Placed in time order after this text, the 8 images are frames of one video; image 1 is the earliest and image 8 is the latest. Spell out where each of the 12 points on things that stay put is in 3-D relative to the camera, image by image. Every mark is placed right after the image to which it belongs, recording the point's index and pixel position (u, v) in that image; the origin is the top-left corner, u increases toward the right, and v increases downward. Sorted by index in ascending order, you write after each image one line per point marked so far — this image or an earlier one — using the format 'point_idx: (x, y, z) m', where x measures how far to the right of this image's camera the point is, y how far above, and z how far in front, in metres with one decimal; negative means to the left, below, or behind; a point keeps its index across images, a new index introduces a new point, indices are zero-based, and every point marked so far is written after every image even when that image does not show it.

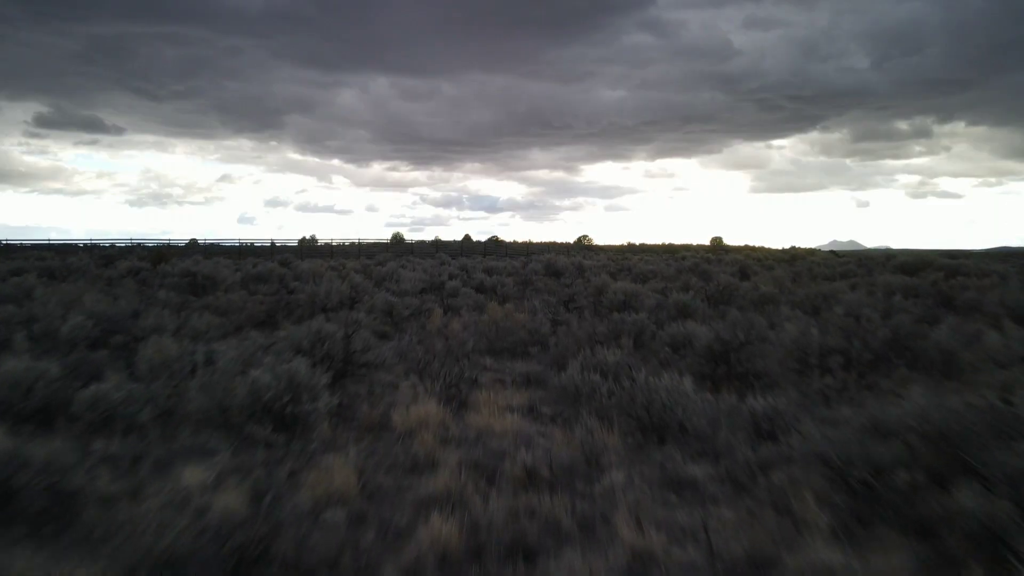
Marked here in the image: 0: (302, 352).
0: (-1.5, -0.5, +5.2) m
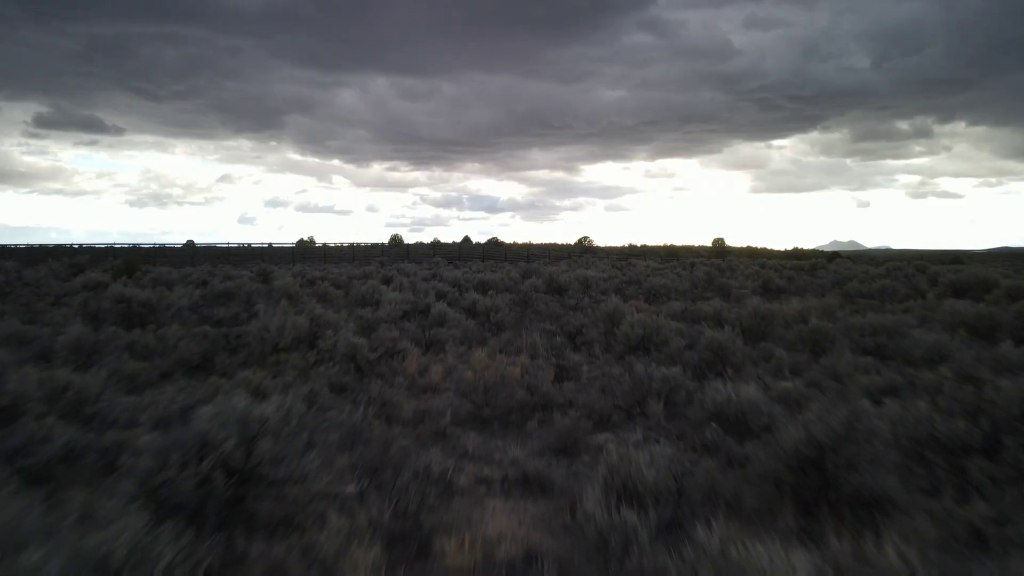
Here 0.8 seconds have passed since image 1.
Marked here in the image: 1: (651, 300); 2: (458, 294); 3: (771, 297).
0: (-1.5, -0.8, +3.5) m
1: (+2.5, -0.3, +13.1) m
2: (-1.0, -0.2, +13.4) m
3: (+4.6, -0.2, +13.1) m
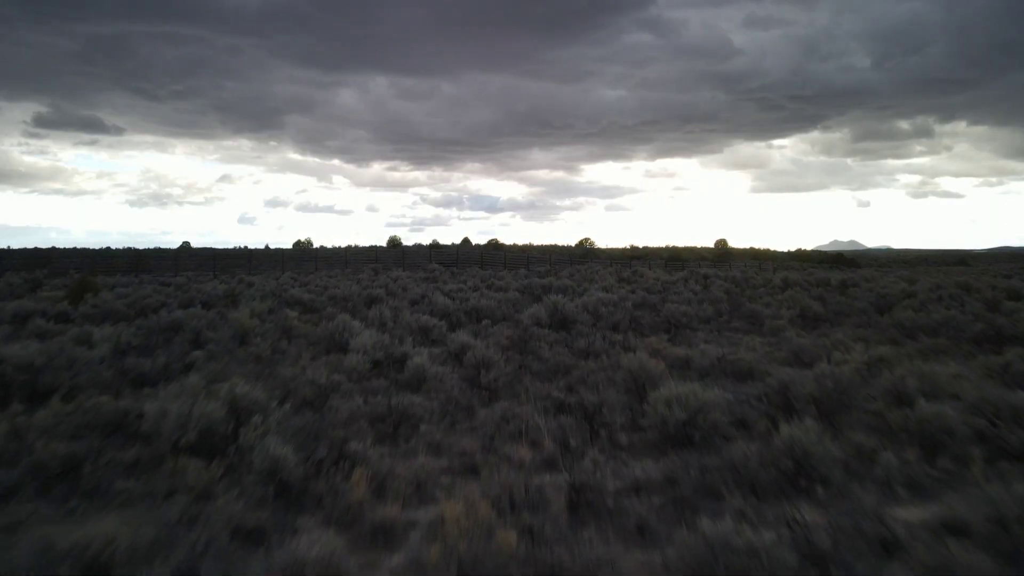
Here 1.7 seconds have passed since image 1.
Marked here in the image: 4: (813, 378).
0: (-1.6, -1.3, +1.5) m
1: (+2.4, -0.8, +11.0) m
2: (-1.0, -0.7, +11.3) m
3: (+4.6, -0.8, +11.0) m
4: (+2.9, -0.9, +7.0) m
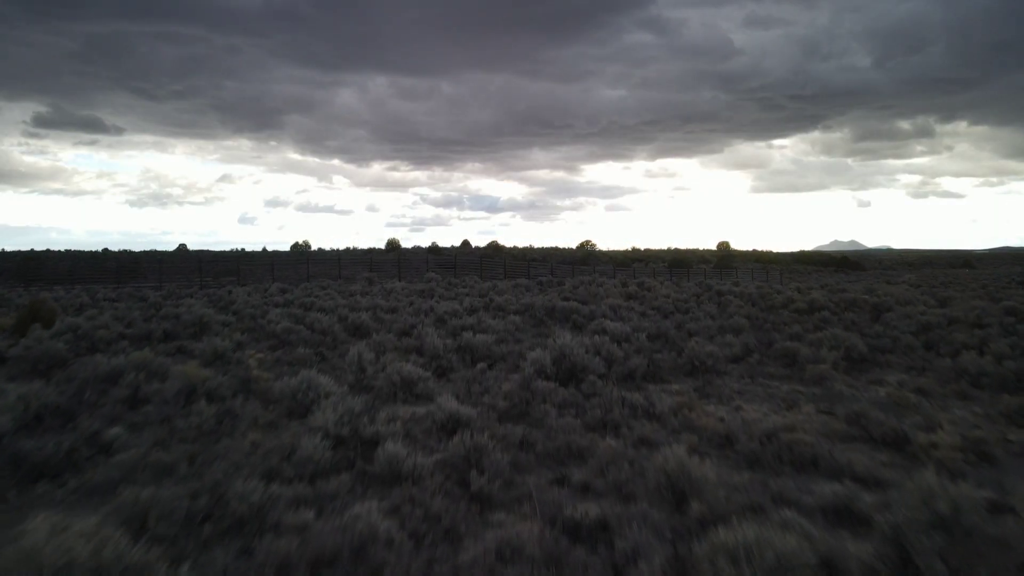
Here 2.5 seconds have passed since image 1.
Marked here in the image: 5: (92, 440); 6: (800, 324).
0: (-1.6, -1.9, -0.3) m
1: (+2.4, -1.4, +9.2) m
2: (-1.0, -1.3, +9.5) m
3: (+4.6, -1.3, +9.2) m
4: (+2.9, -1.4, +5.2) m
5: (-4.1, -1.5, +7.3) m
6: (+6.4, -0.8, +16.3) m
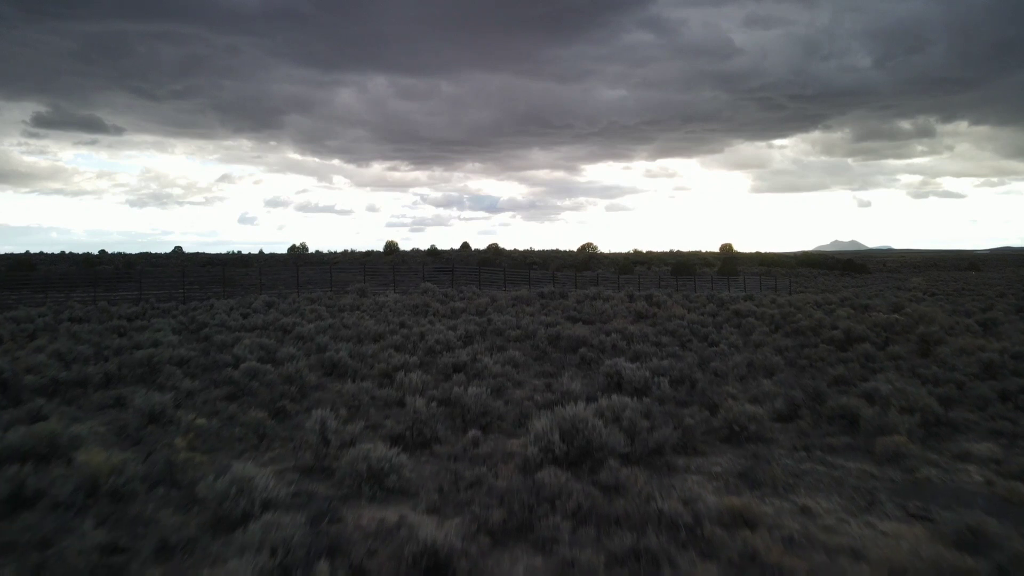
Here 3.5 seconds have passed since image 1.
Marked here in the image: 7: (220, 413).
0: (-1.6, -2.5, -2.4) m
1: (+2.4, -2.0, +7.1) m
2: (-1.0, -1.9, +7.4) m
3: (+4.6, -2.0, +7.1) m
4: (+2.8, -2.1, +3.1) m
5: (-4.1, -2.1, +5.1) m
6: (+6.4, -1.4, +14.1) m
7: (-4.2, -1.7, +10.7) m
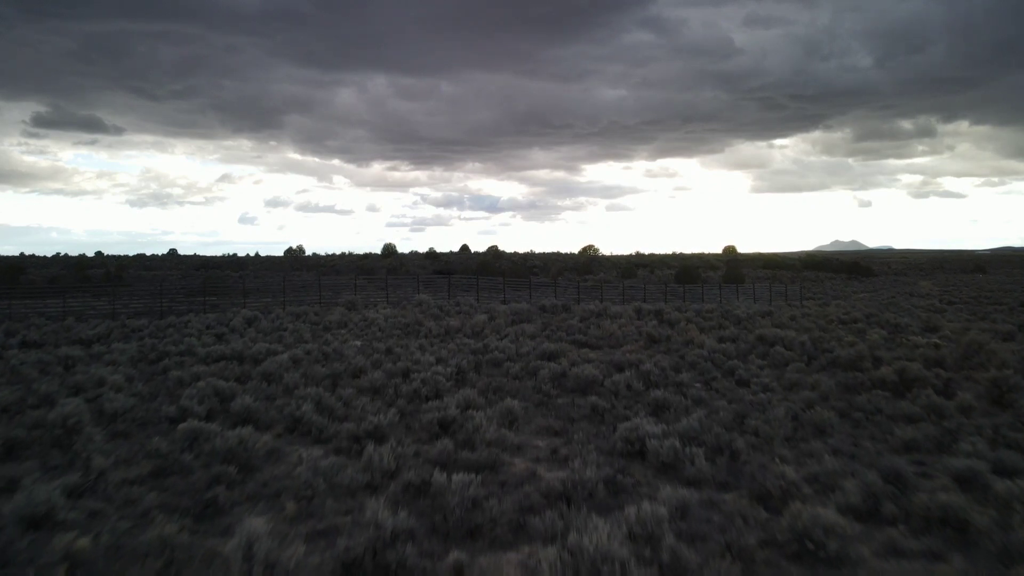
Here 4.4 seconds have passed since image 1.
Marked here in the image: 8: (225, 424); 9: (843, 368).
0: (-1.7, -3.2, -4.8) m
1: (+2.4, -2.7, +4.7) m
2: (-1.1, -2.5, +5.0) m
3: (+4.5, -2.6, +4.7) m
4: (+2.8, -2.7, +0.7) m
5: (-4.2, -2.7, +2.7) m
6: (+6.3, -2.0, +11.7) m
7: (-4.2, -2.3, +8.2) m
8: (-4.6, -2.1, +11.8) m
9: (+7.7, -1.9, +17.2) m
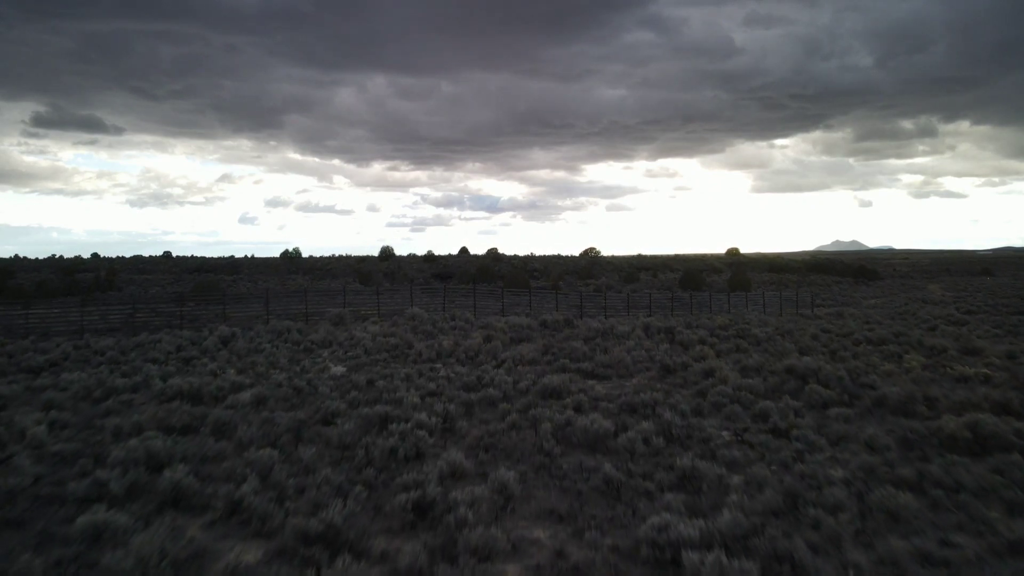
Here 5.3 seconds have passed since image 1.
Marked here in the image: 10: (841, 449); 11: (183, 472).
0: (-1.7, -3.8, -7.3) m
1: (+2.3, -3.3, +2.2) m
2: (-1.1, -3.2, +2.6) m
3: (+4.4, -3.3, +2.3) m
4: (+2.7, -3.4, -1.7) m
5: (-4.3, -3.4, +0.3) m
6: (+6.2, -2.7, +9.3) m
7: (-4.3, -3.0, +5.8) m
8: (-4.6, -2.8, +9.4) m
9: (+7.6, -2.5, +14.8) m
10: (+5.6, -2.6, +12.4) m
11: (-4.9, -2.7, +10.9) m
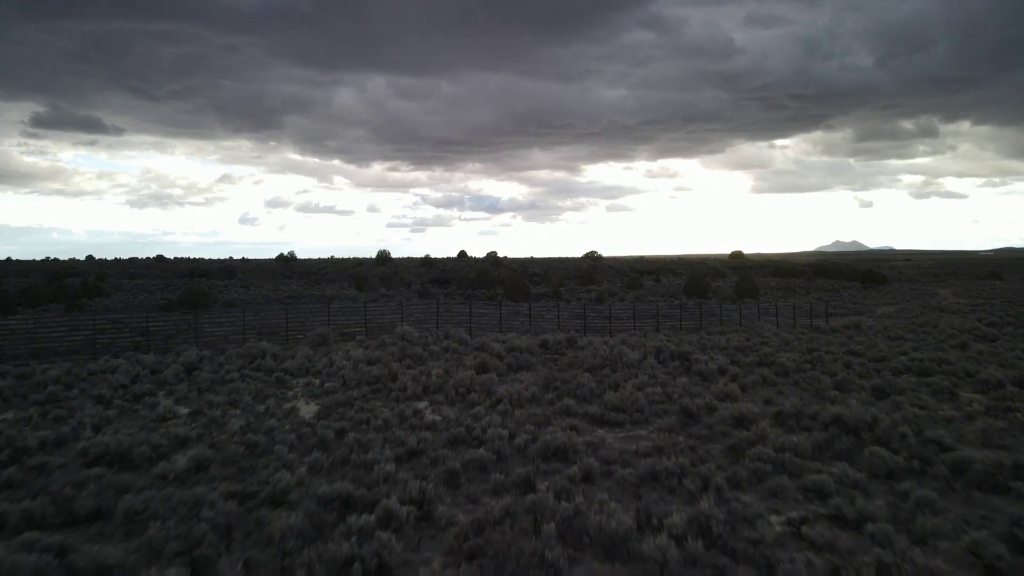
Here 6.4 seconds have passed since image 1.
0: (-1.8, -4.6, -10.2) m
1: (+2.2, -4.0, -0.7) m
2: (-1.2, -3.9, -0.4) m
3: (+4.3, -4.0, -0.7) m
4: (+2.6, -4.1, -4.7) m
5: (-4.4, -4.1, -2.7) m
6: (+6.1, -3.4, +6.3) m
7: (-4.4, -3.7, +2.9) m
8: (-4.7, -3.5, +6.4) m
9: (+7.5, -3.3, +11.8) m
10: (+5.5, -3.4, +9.4) m
11: (-5.0, -3.4, +7.9) m
